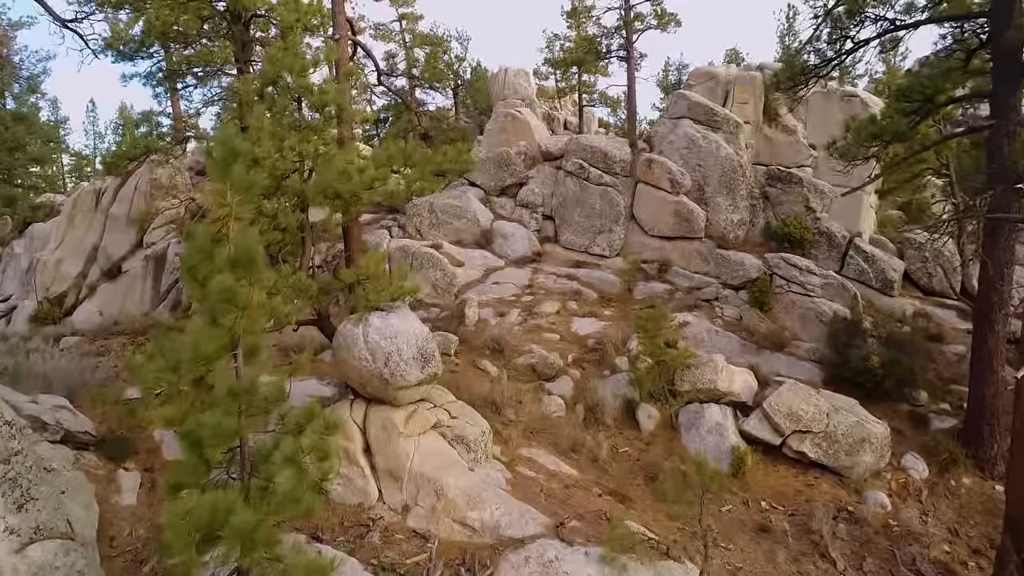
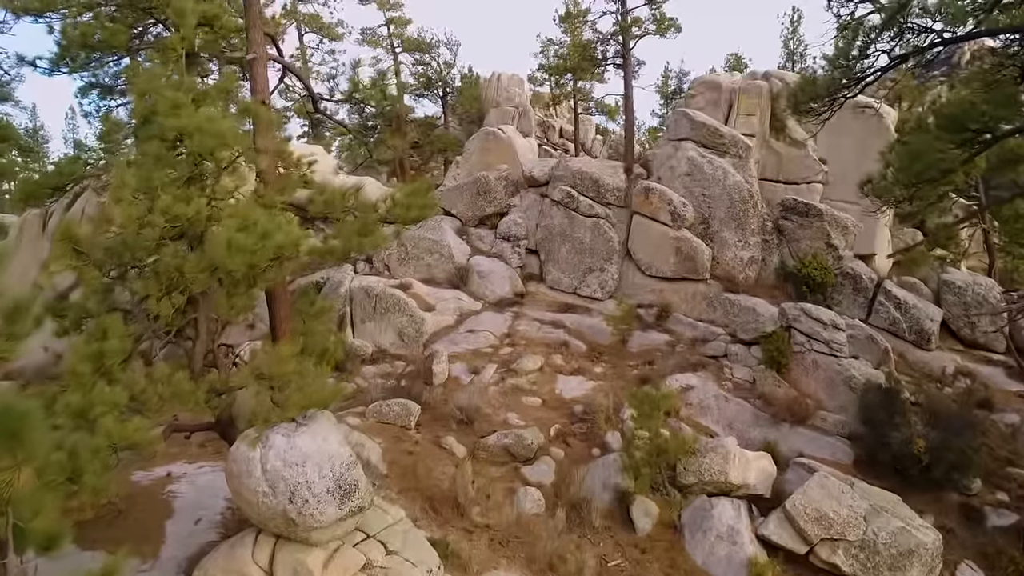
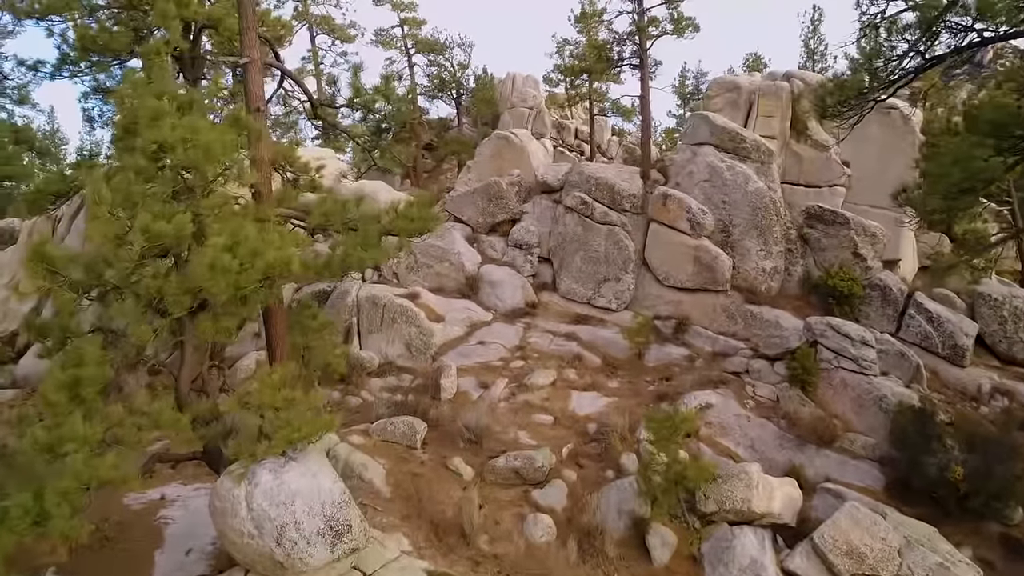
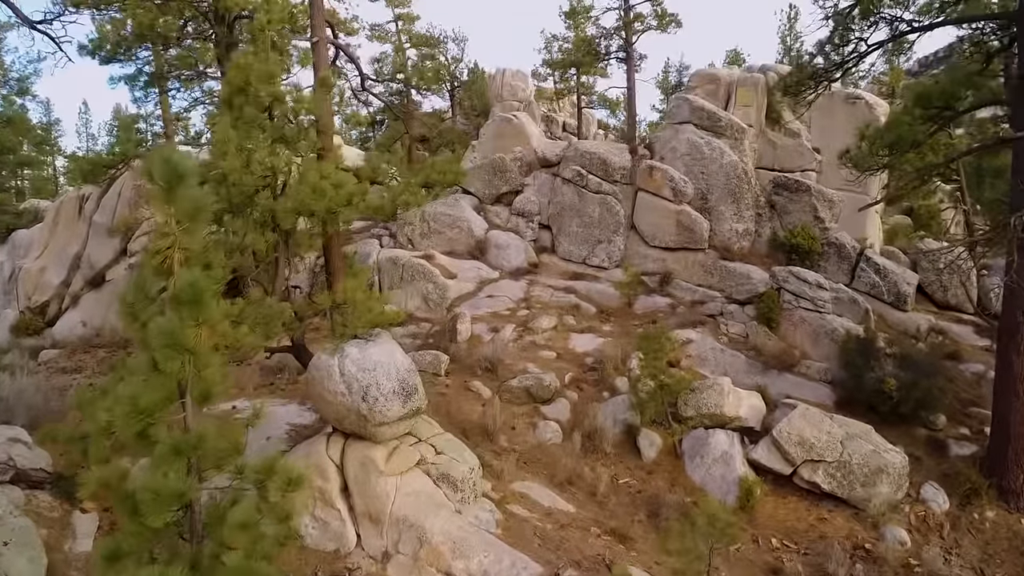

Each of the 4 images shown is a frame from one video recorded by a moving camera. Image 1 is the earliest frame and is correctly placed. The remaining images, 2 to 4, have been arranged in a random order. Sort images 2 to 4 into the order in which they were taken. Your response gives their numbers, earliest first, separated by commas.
4, 2, 3
